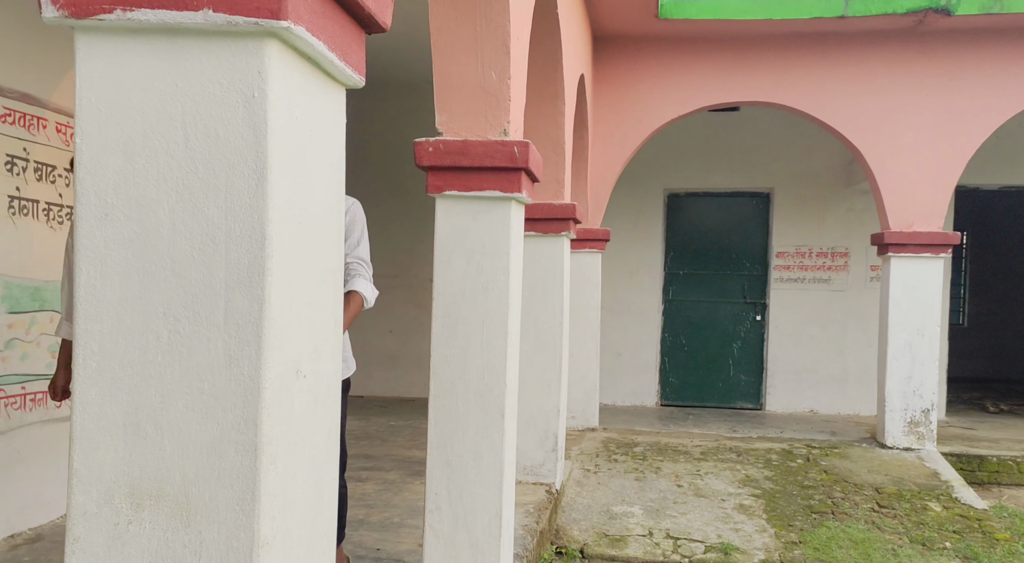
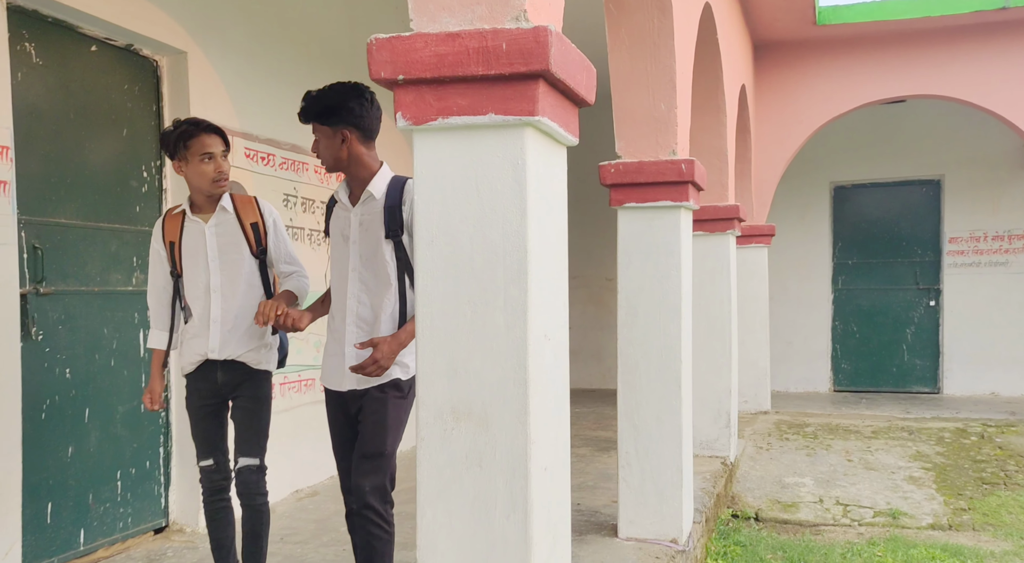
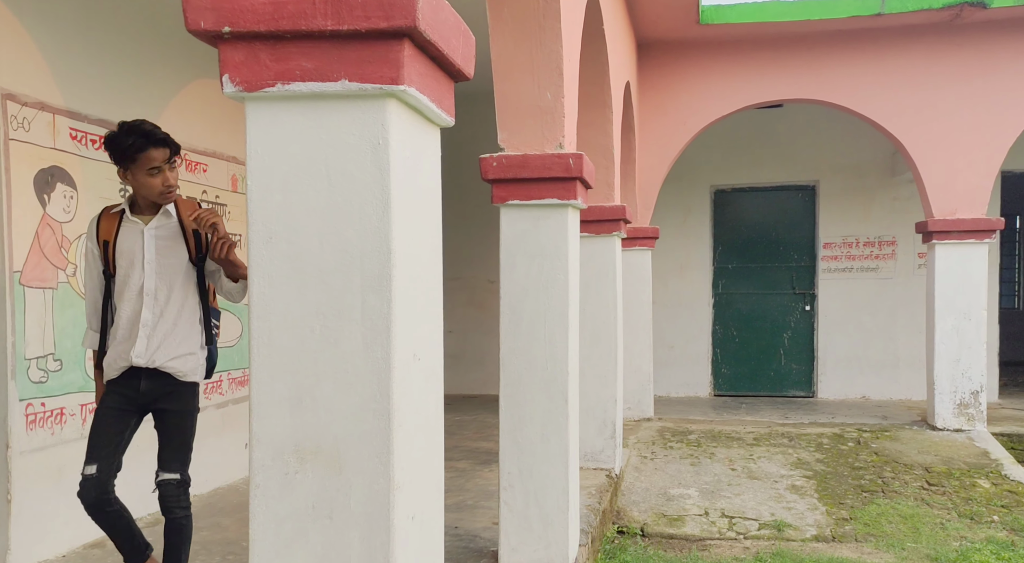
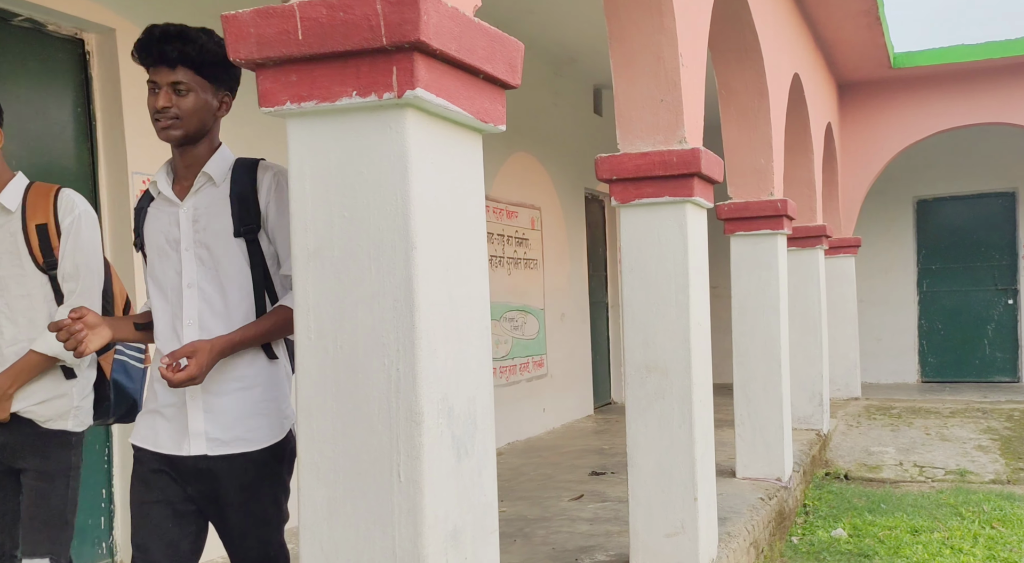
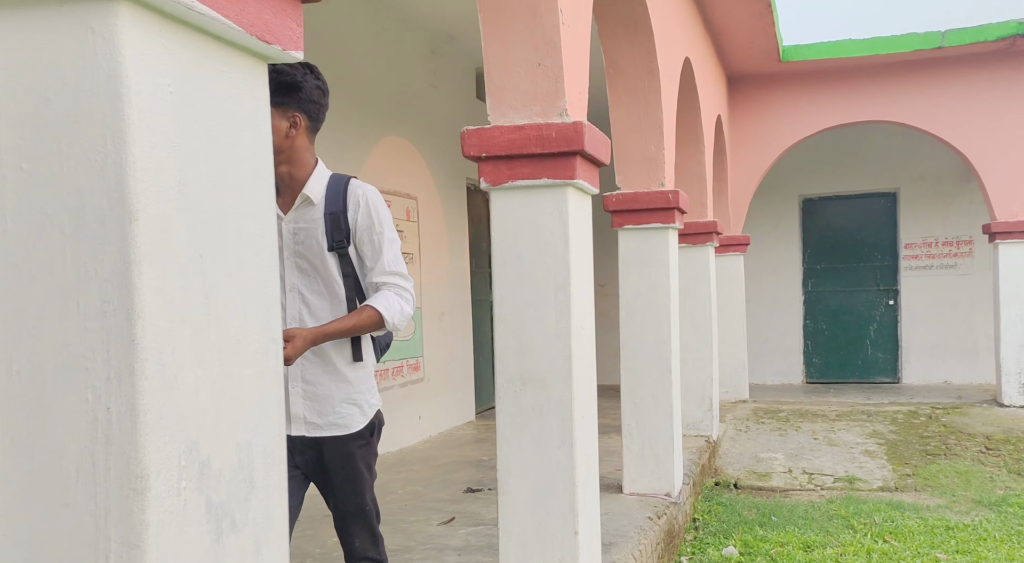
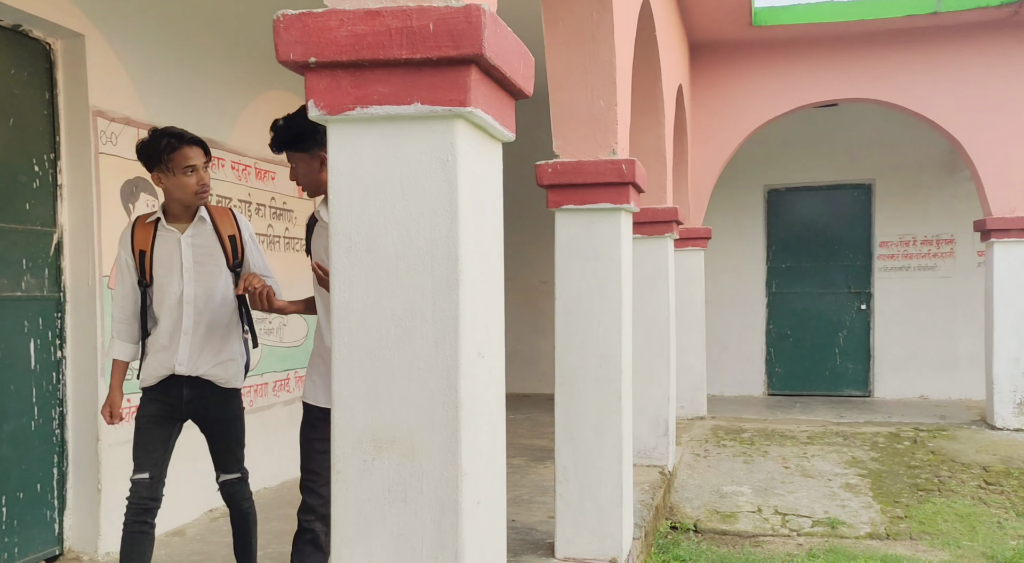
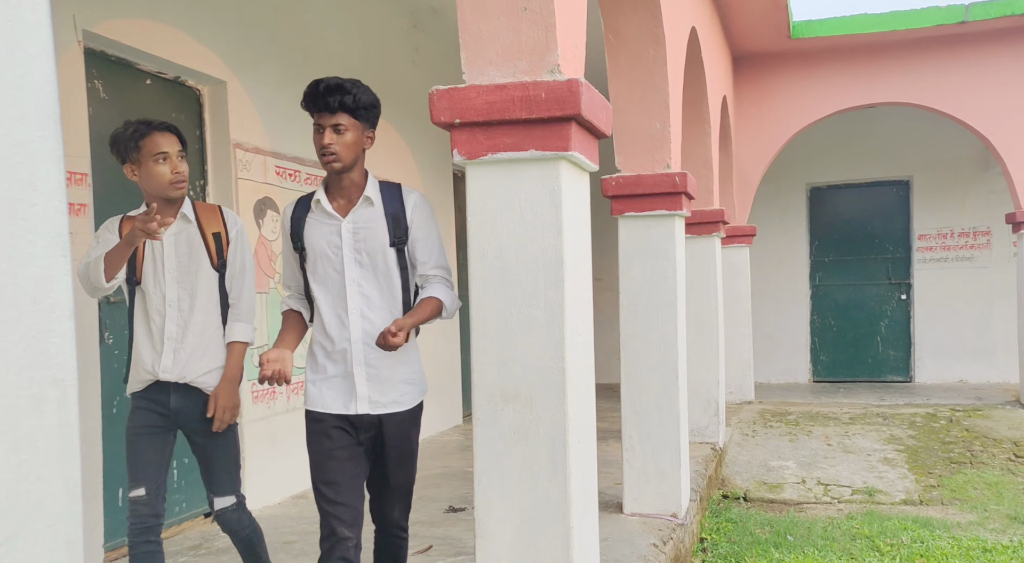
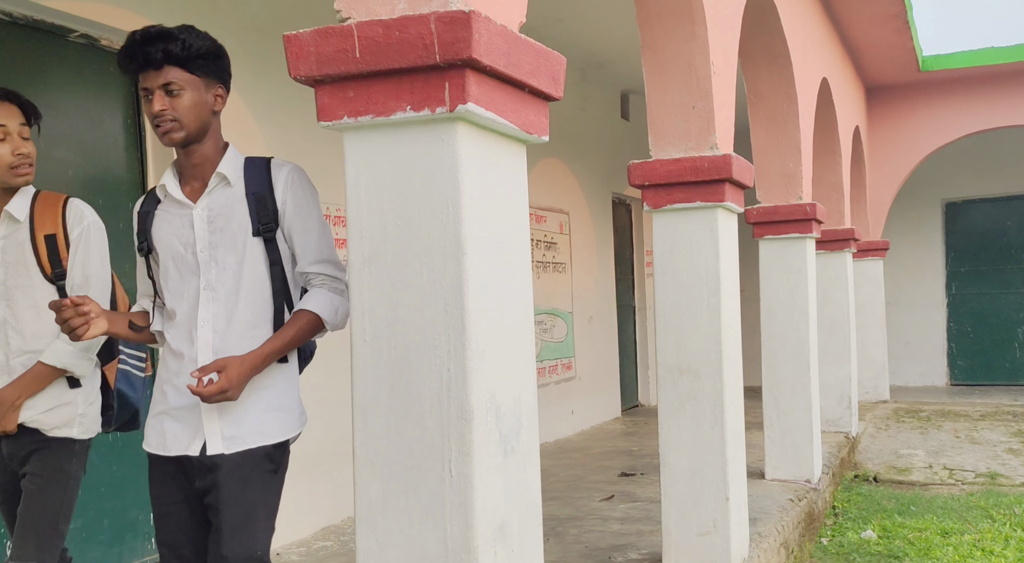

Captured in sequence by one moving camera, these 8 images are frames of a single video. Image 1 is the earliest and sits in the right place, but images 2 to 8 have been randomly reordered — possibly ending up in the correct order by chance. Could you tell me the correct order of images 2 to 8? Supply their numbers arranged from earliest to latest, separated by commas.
3, 6, 2, 7, 5, 4, 8
